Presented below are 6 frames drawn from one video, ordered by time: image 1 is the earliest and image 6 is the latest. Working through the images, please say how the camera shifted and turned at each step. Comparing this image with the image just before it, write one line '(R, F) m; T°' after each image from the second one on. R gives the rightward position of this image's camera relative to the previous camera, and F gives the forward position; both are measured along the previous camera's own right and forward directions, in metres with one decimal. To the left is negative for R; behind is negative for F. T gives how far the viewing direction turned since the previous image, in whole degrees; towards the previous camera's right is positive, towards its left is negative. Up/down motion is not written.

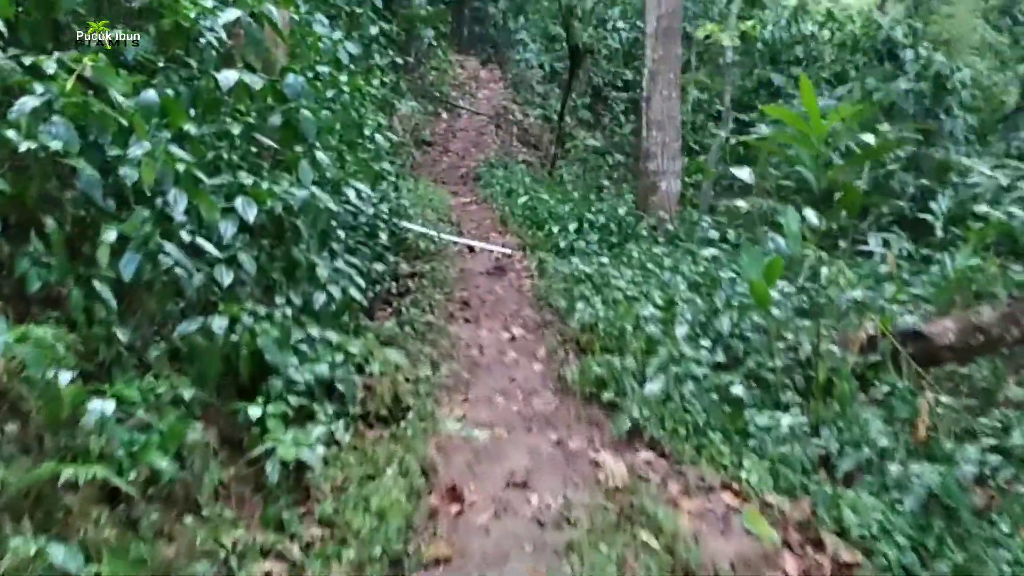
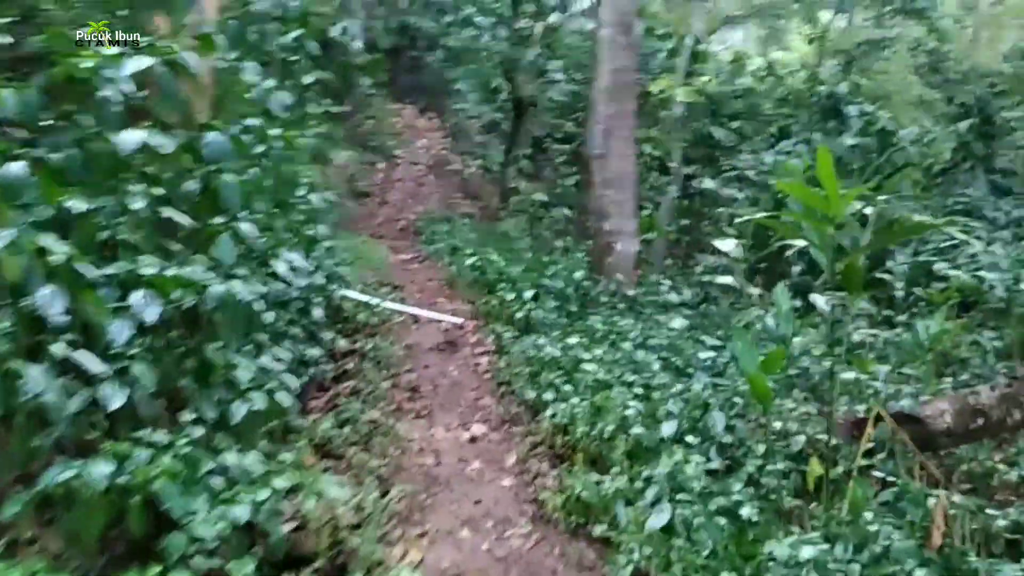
(-0.1, +0.6) m; +4°
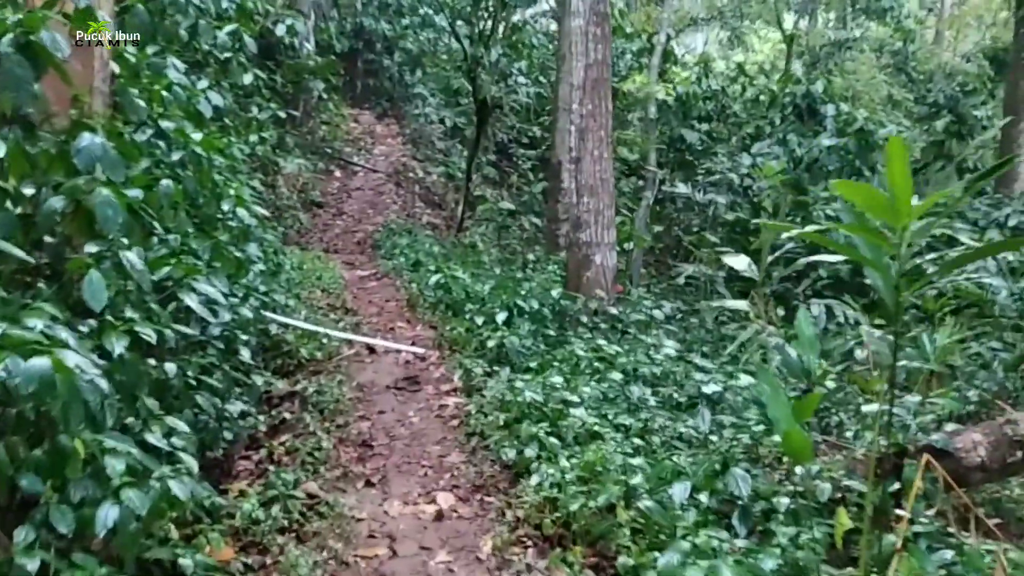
(0.0, +0.7) m; +2°
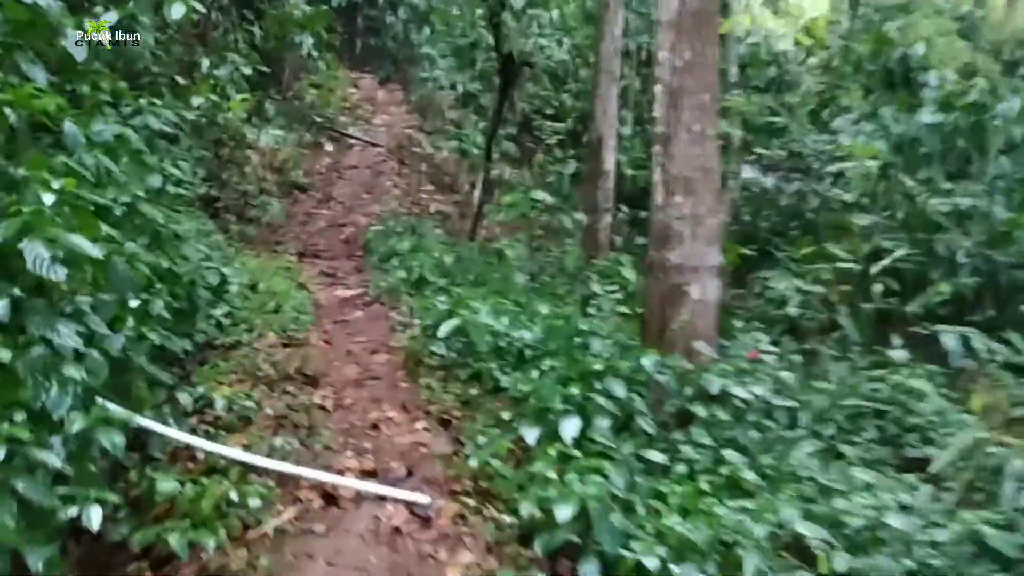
(-0.2, +2.3) m; -1°
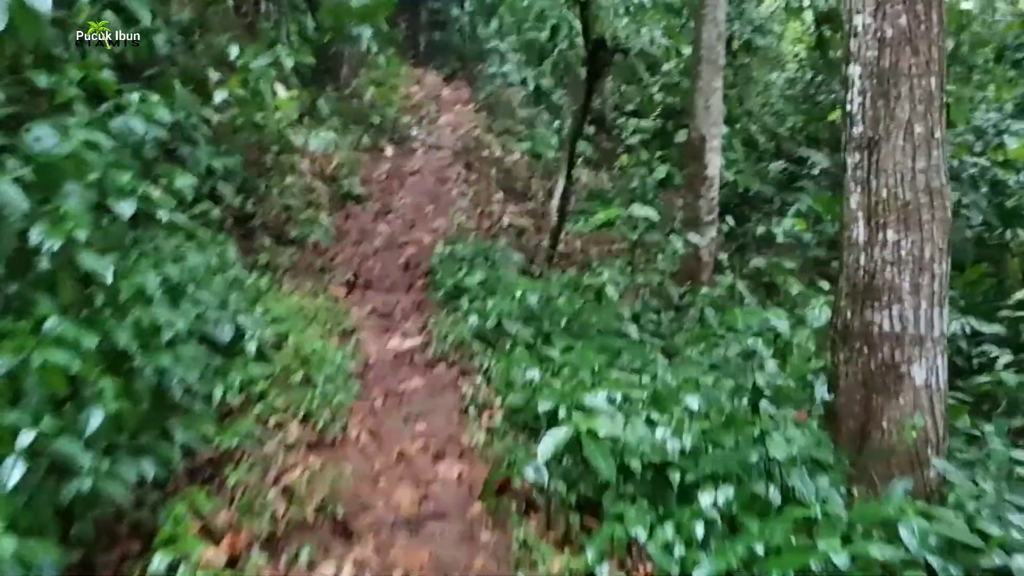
(-0.2, +1.4) m; -4°
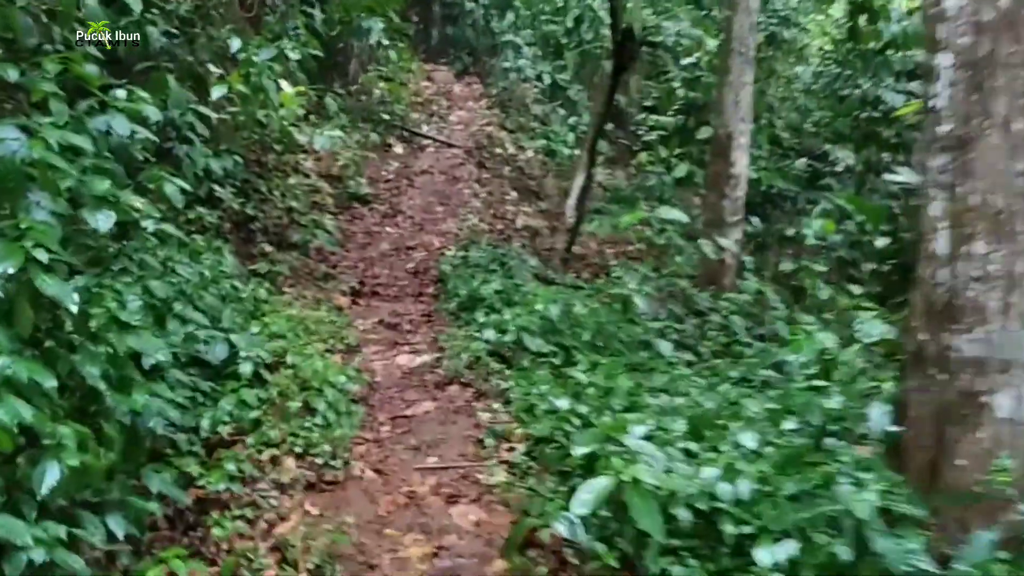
(0.0, +0.4) m; -1°
